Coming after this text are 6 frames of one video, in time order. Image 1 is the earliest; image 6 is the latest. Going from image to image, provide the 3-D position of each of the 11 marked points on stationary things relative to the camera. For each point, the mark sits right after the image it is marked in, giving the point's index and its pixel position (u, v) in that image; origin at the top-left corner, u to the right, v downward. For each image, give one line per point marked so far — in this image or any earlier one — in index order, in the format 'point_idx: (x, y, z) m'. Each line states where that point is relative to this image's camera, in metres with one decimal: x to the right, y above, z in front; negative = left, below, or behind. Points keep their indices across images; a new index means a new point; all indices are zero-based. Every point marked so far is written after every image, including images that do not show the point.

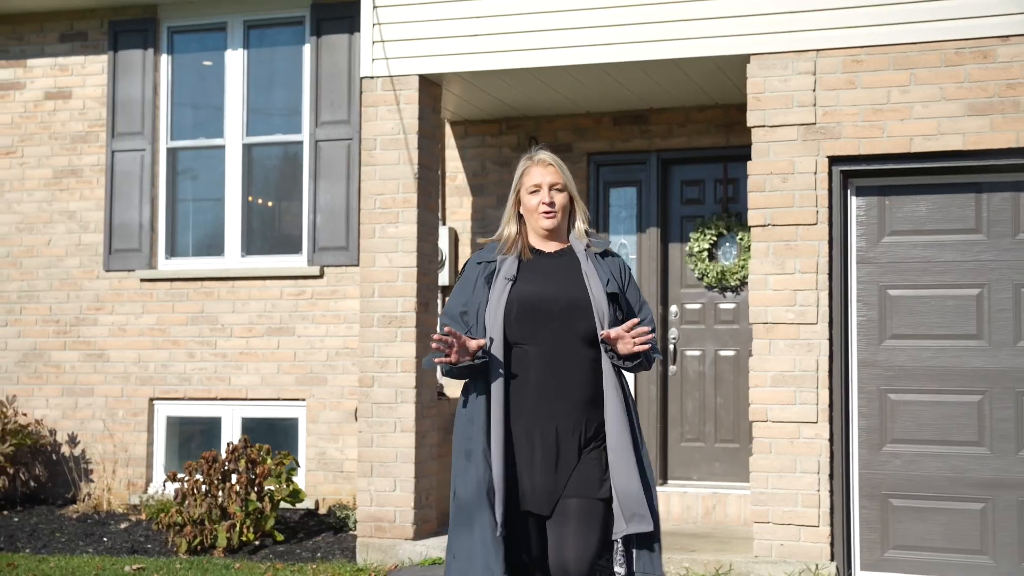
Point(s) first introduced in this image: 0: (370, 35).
0: (-0.9, +1.6, +7.1) m
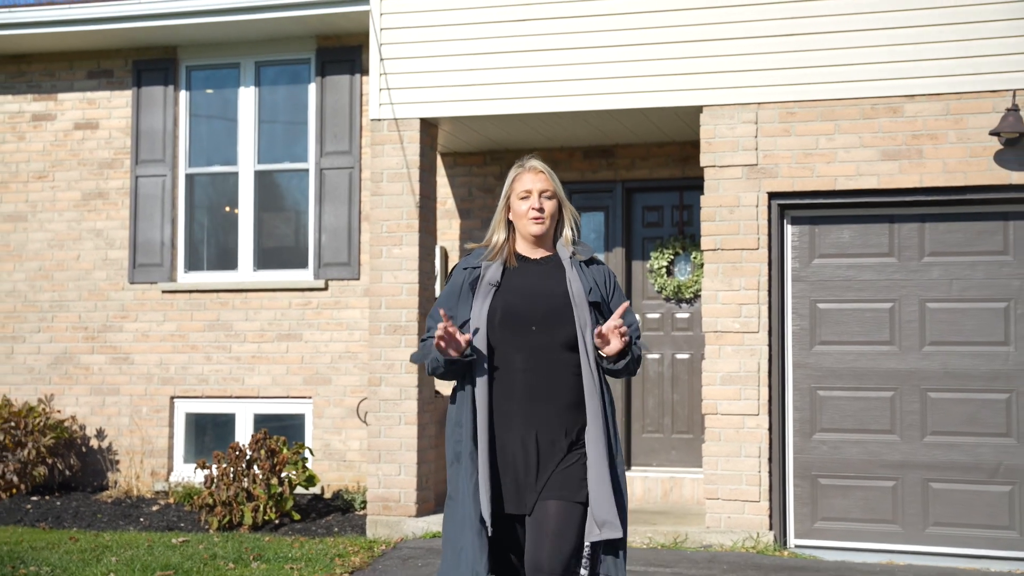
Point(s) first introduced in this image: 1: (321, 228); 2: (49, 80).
0: (-1.0, +1.5, +8.3) m
1: (-1.6, +0.5, +9.4) m
2: (-4.1, +1.9, +10.1) m
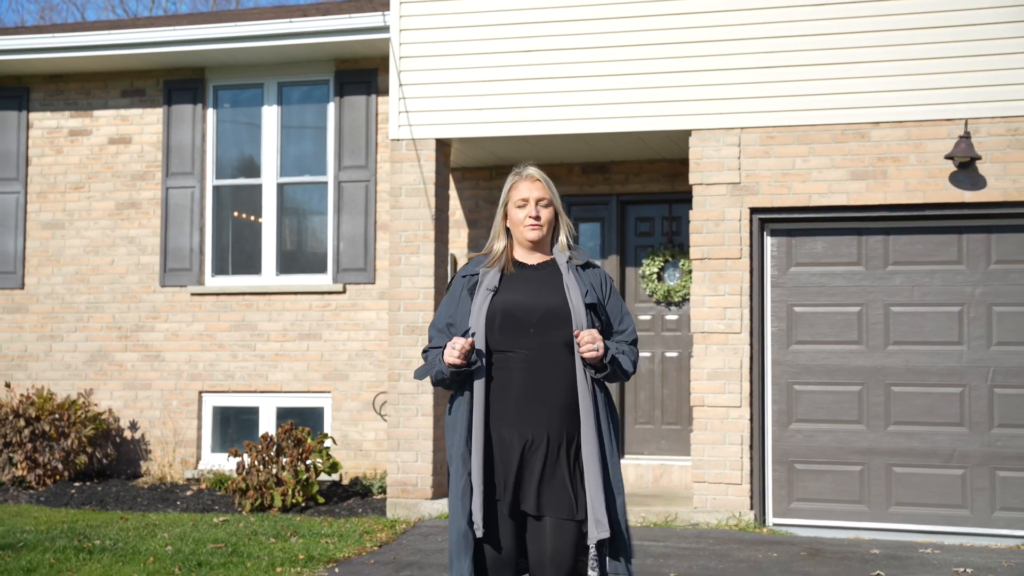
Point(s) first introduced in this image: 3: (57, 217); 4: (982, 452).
0: (-0.9, +1.5, +9.1) m
1: (-1.6, +0.5, +10.3) m
2: (-4.1, +1.8, +10.9) m
3: (-4.4, +0.7, +10.8) m
4: (+3.4, -1.2, +8.1) m
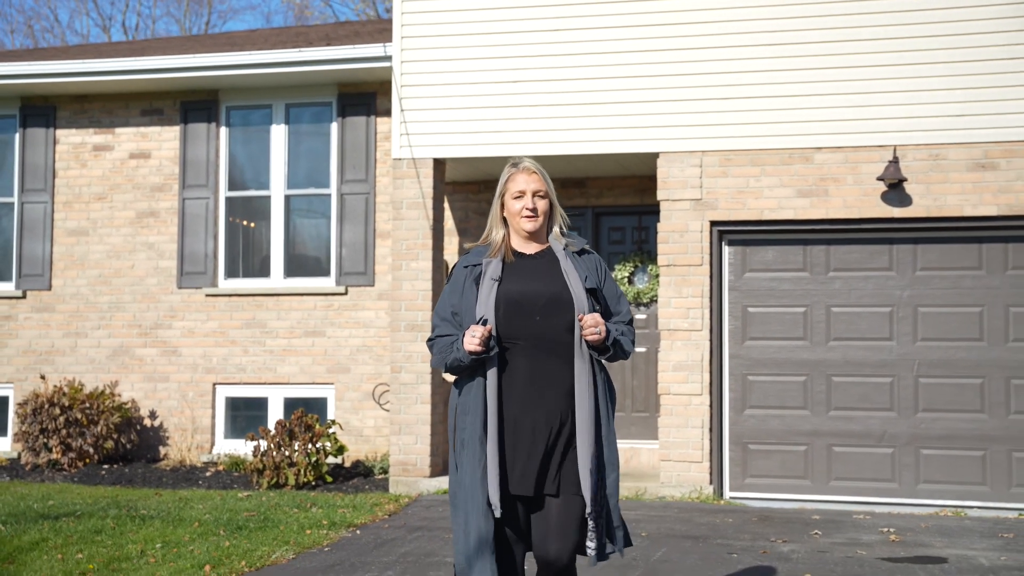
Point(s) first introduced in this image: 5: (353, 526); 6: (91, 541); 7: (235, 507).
0: (-1.0, +1.5, +10.3) m
1: (-1.7, +0.5, +11.4) m
2: (-4.3, +1.8, +11.9) m
3: (-4.5, +0.7, +11.9) m
4: (+3.3, -1.2, +9.4) m
5: (-1.2, -1.7, +8.2) m
6: (-2.7, -1.6, +7.3) m
7: (-2.2, -1.7, +8.8) m
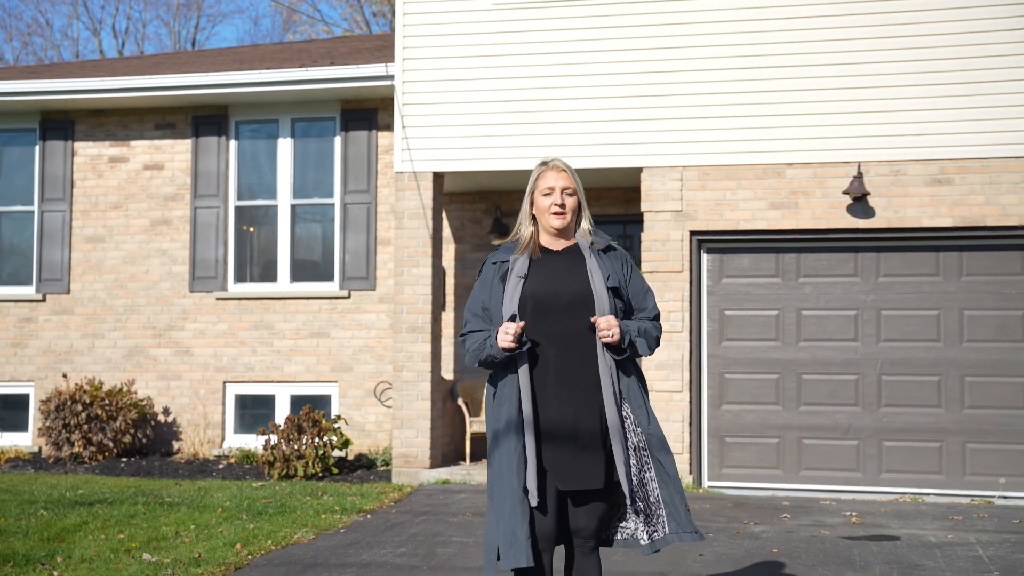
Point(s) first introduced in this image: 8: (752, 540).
0: (-1.1, +1.4, +11.0) m
1: (-1.8, +0.4, +12.1) m
2: (-4.4, +1.8, +12.6) m
3: (-4.6, +0.6, +12.6) m
4: (+3.3, -1.3, +10.2) m
5: (-1.2, -1.8, +8.9) m
6: (-2.7, -1.7, +8.0) m
7: (-2.2, -1.8, +9.5) m
8: (+1.7, -1.7, +7.8) m
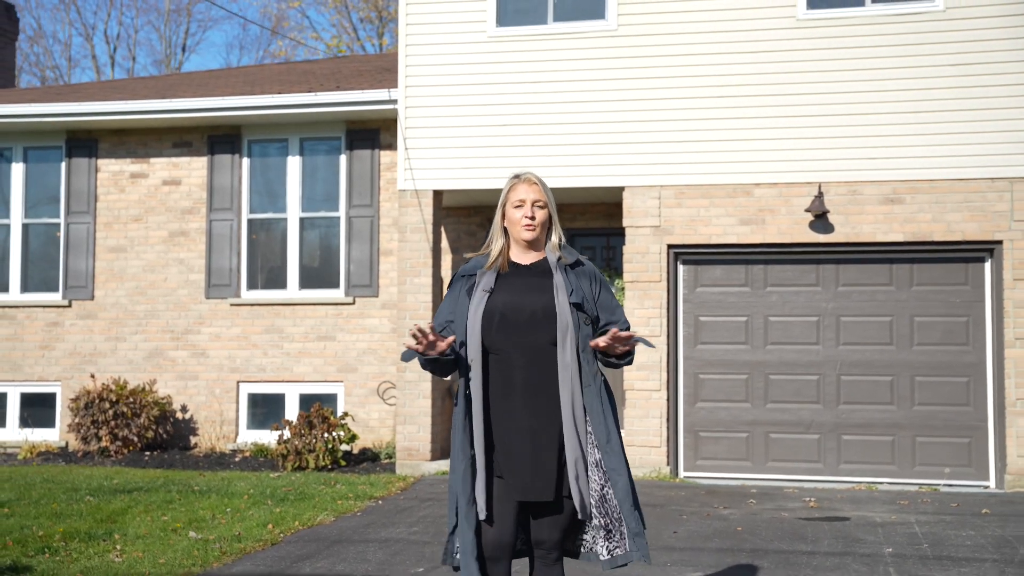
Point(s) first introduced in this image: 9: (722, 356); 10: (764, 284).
0: (-1.2, +1.3, +12.0) m
1: (-1.9, +0.3, +13.1) m
2: (-4.5, +1.7, +13.6) m
3: (-4.7, +0.6, +13.5) m
4: (+3.2, -1.3, +11.3) m
5: (-1.2, -1.9, +9.9) m
6: (-2.8, -1.8, +9.0) m
7: (-2.3, -1.8, +10.5) m
8: (+1.6, -1.8, +8.8) m
9: (+2.2, -0.7, +11.6) m
10: (+2.6, 0.0, +11.5) m
